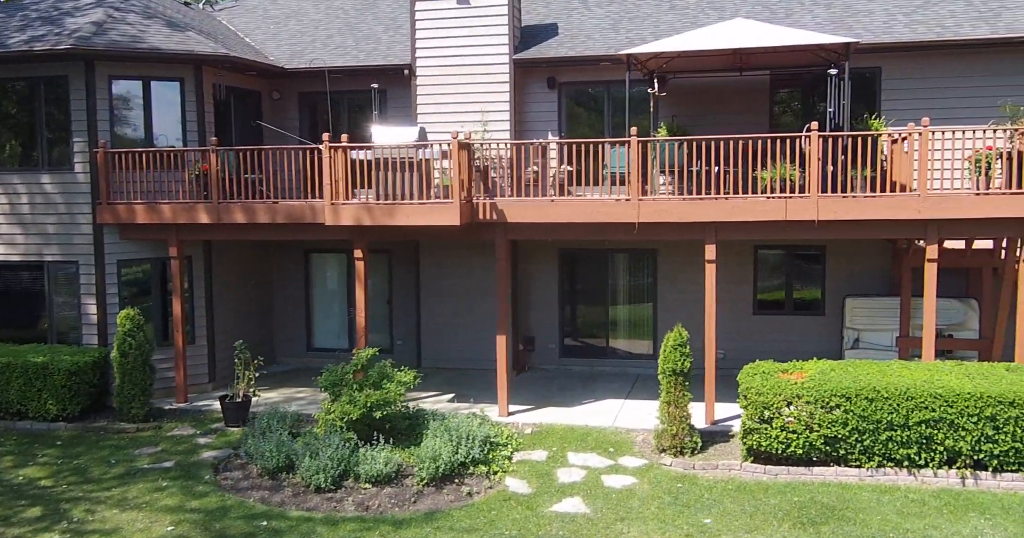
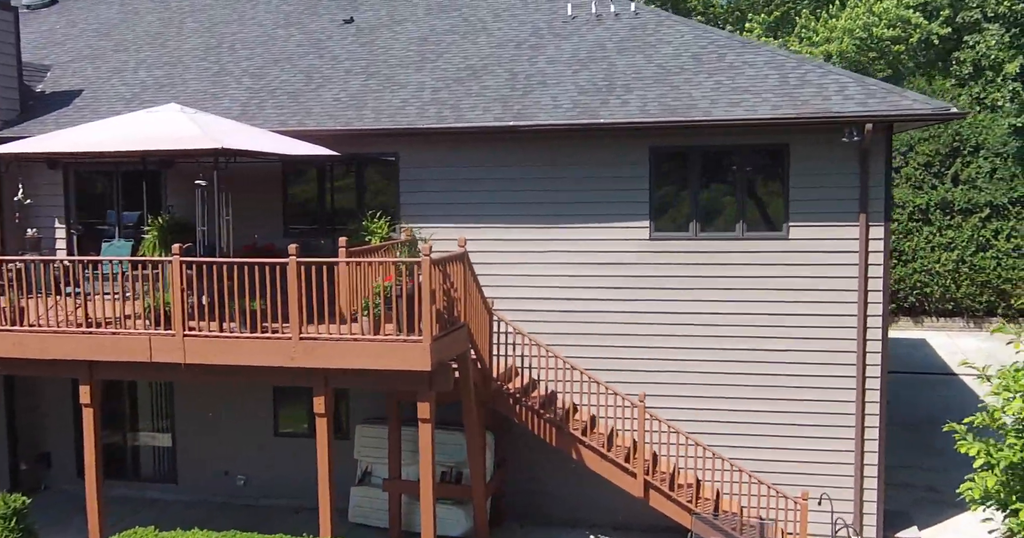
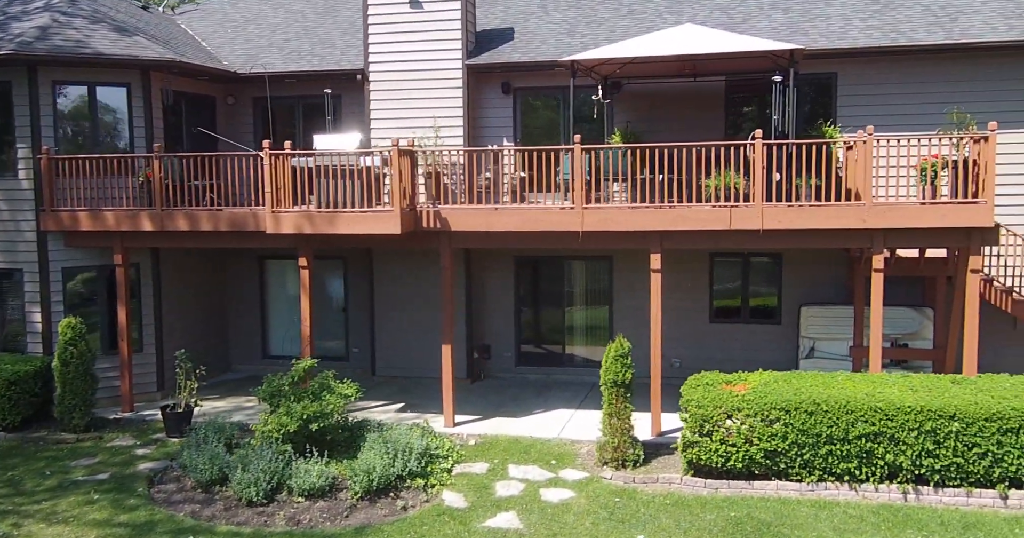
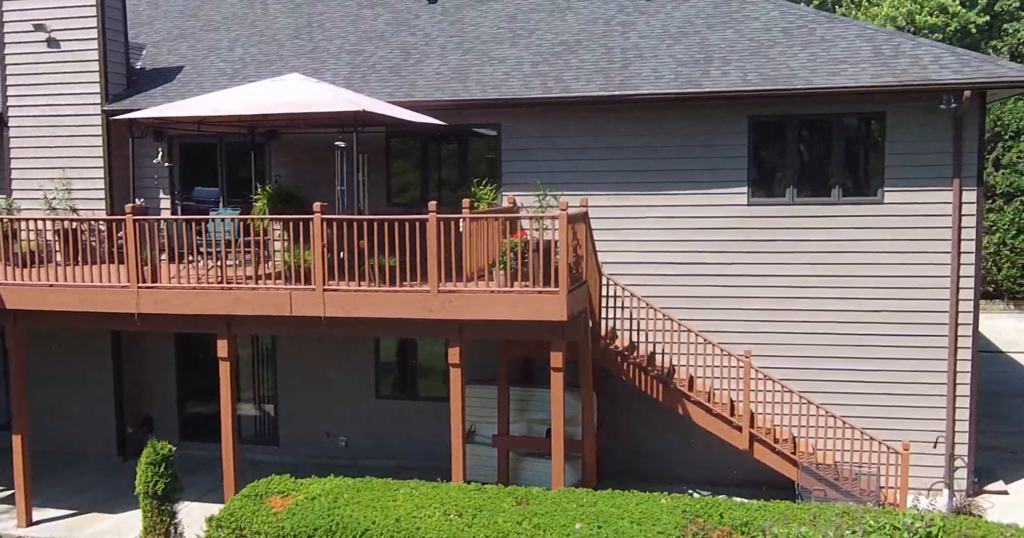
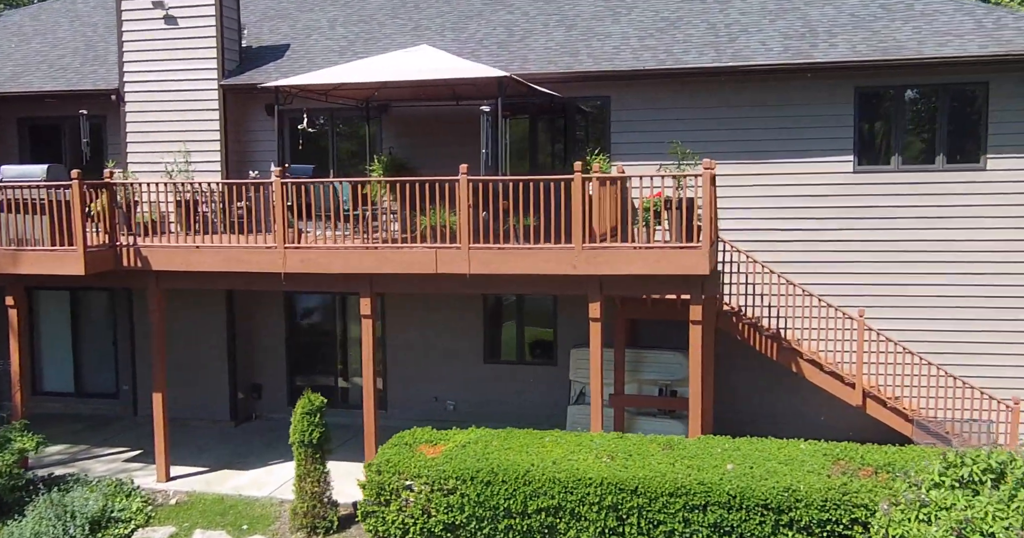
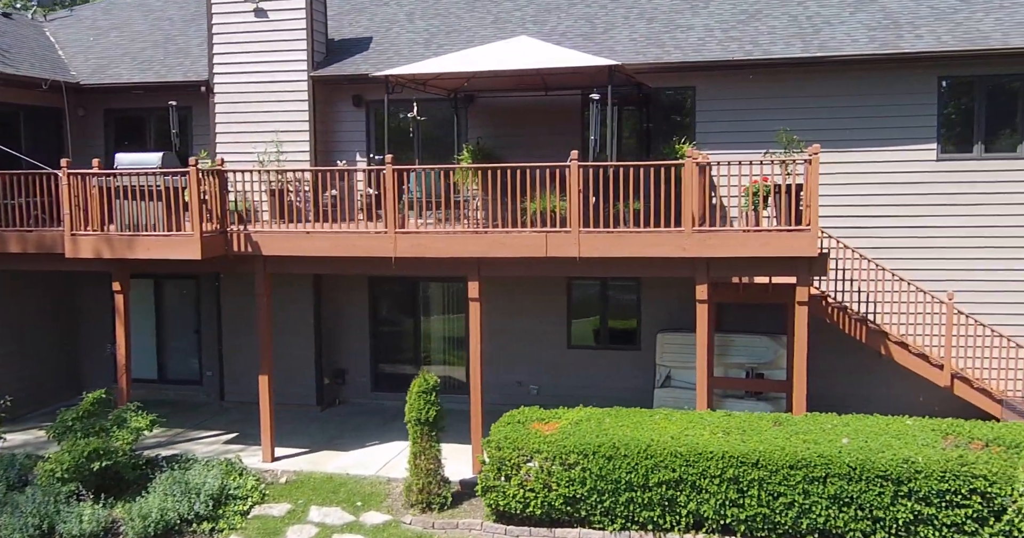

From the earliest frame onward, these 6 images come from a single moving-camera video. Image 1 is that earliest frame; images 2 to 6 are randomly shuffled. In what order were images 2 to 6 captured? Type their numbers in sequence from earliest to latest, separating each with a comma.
3, 6, 5, 4, 2
